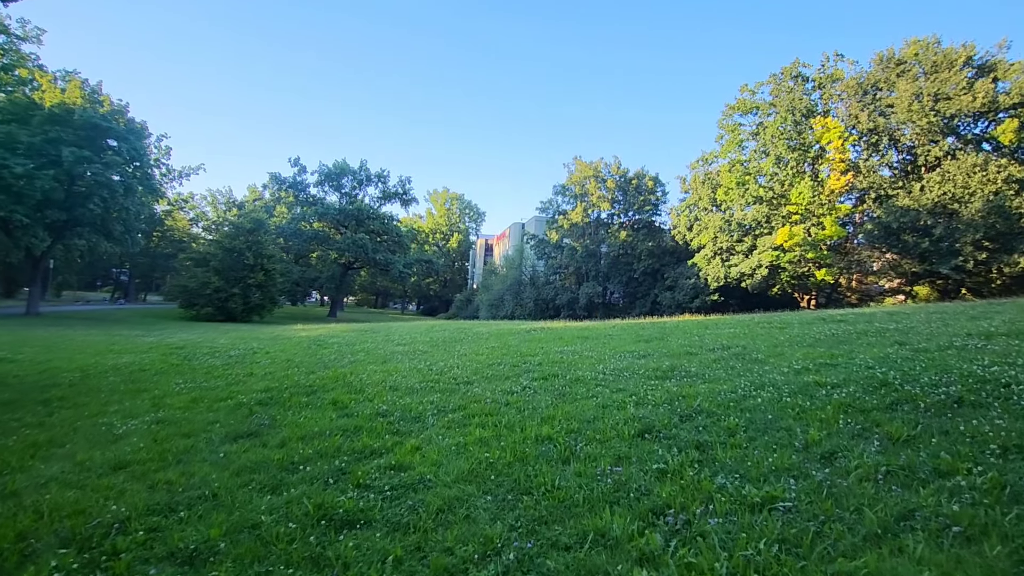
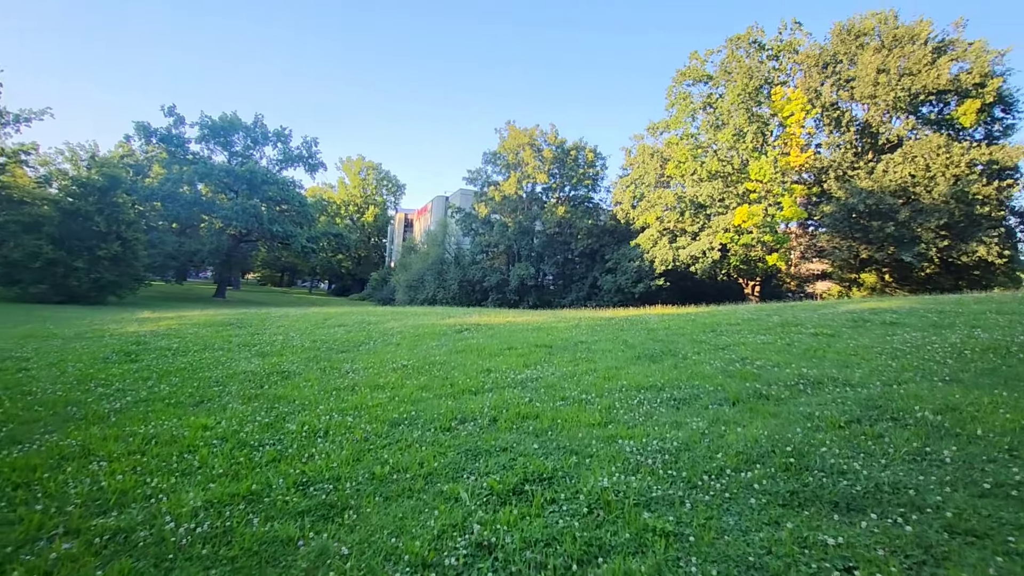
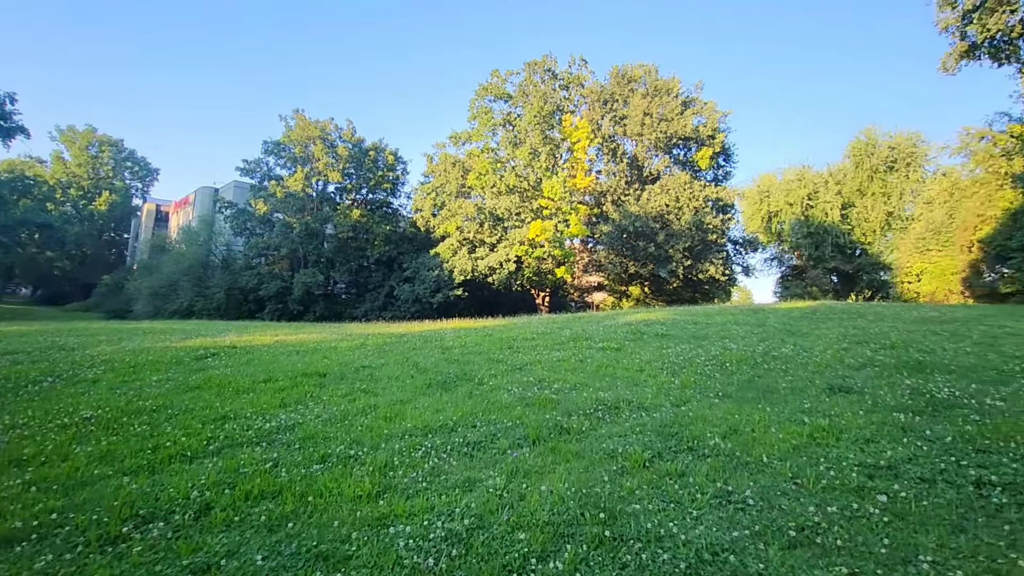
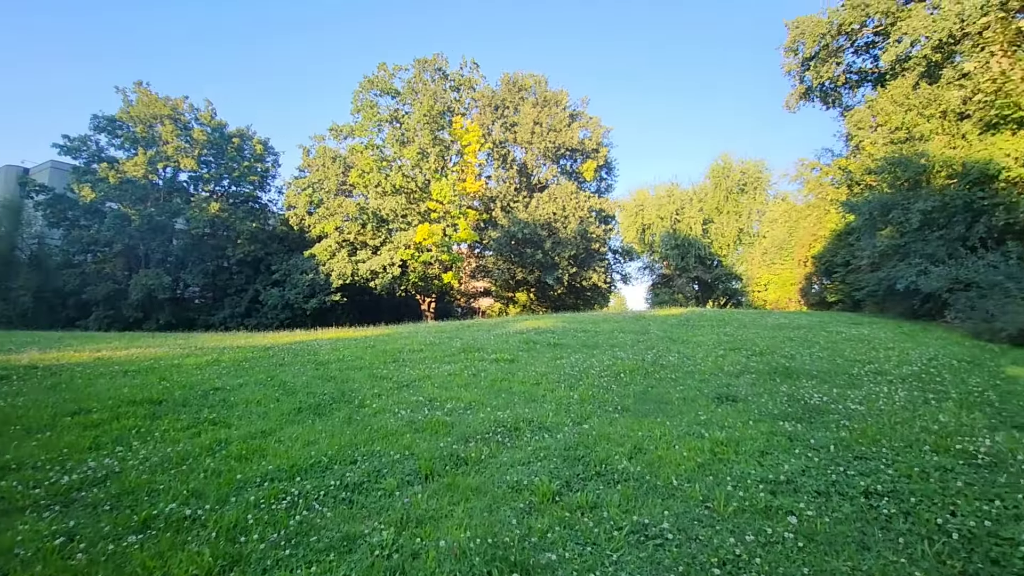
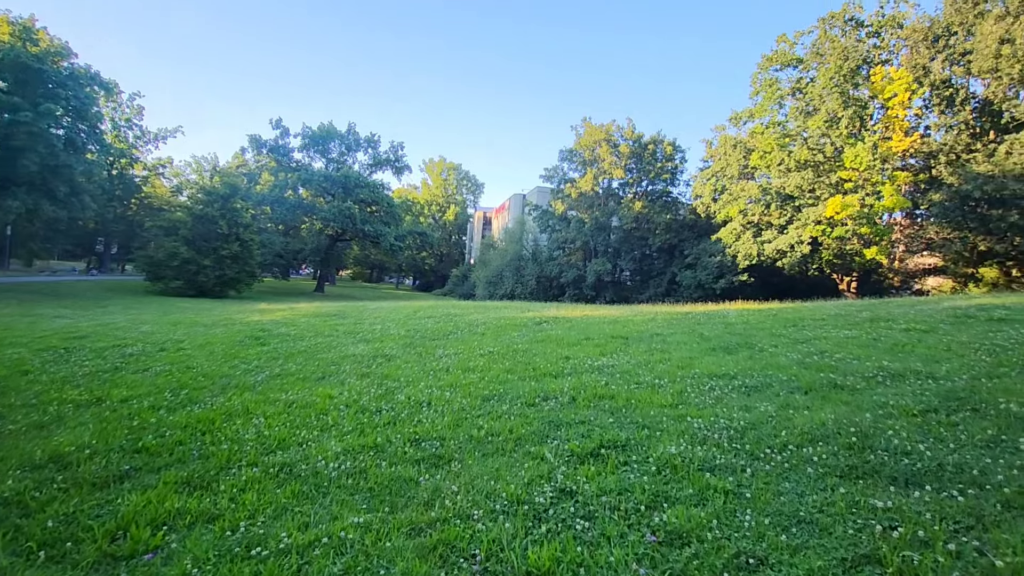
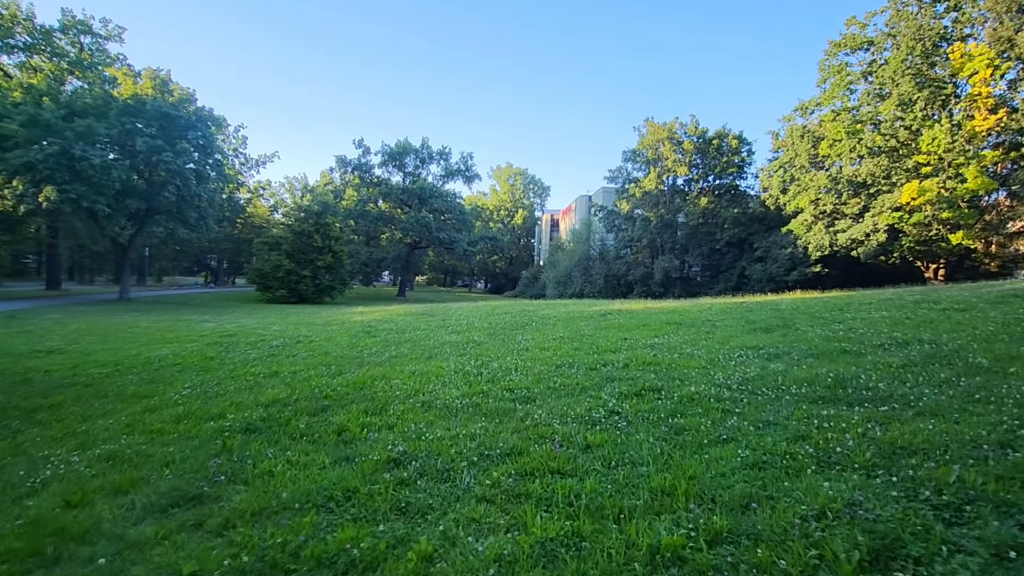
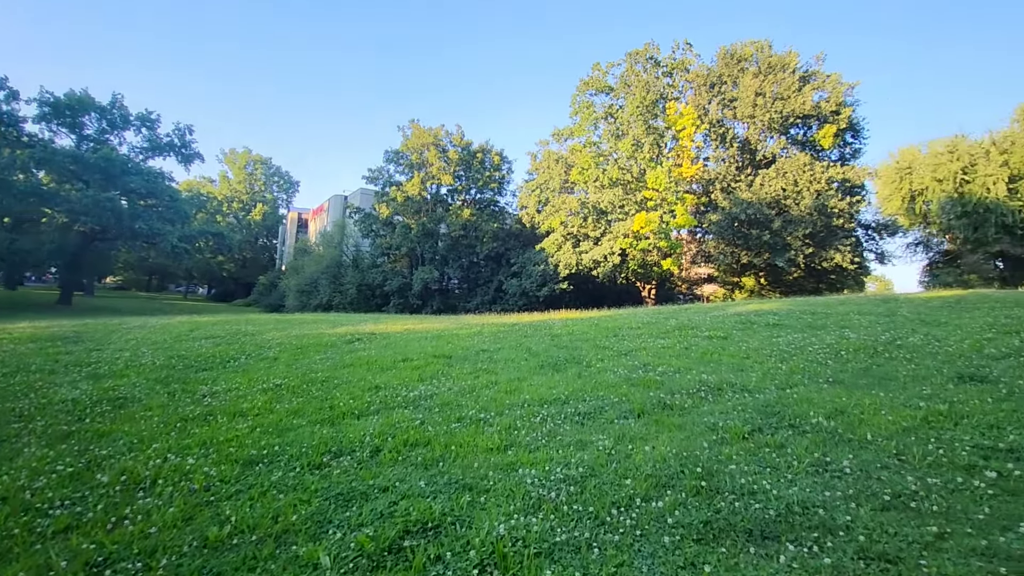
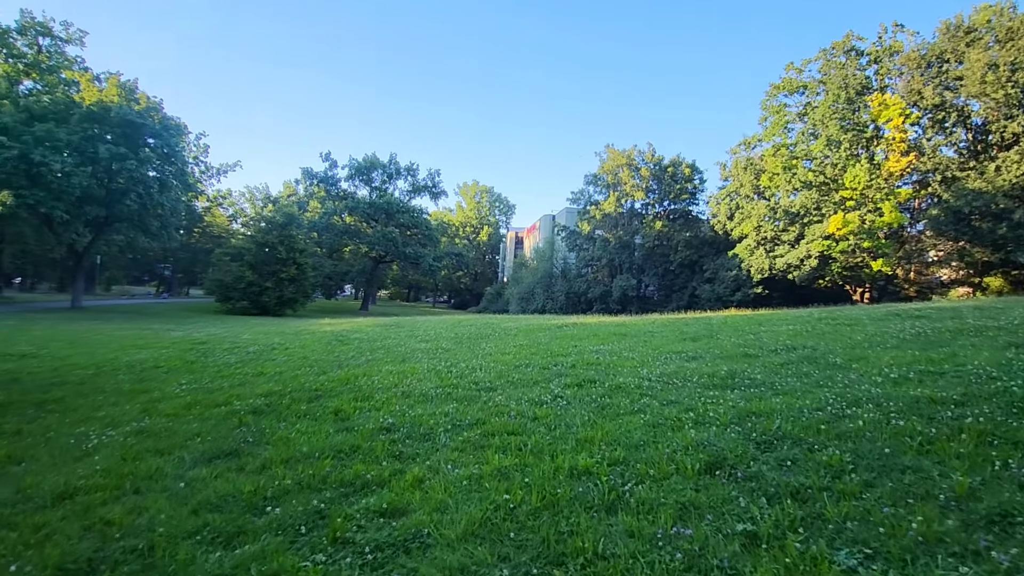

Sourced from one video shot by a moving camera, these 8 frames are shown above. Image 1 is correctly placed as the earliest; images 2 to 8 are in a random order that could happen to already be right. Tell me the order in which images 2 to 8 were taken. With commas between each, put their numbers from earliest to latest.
8, 6, 5, 2, 7, 3, 4
